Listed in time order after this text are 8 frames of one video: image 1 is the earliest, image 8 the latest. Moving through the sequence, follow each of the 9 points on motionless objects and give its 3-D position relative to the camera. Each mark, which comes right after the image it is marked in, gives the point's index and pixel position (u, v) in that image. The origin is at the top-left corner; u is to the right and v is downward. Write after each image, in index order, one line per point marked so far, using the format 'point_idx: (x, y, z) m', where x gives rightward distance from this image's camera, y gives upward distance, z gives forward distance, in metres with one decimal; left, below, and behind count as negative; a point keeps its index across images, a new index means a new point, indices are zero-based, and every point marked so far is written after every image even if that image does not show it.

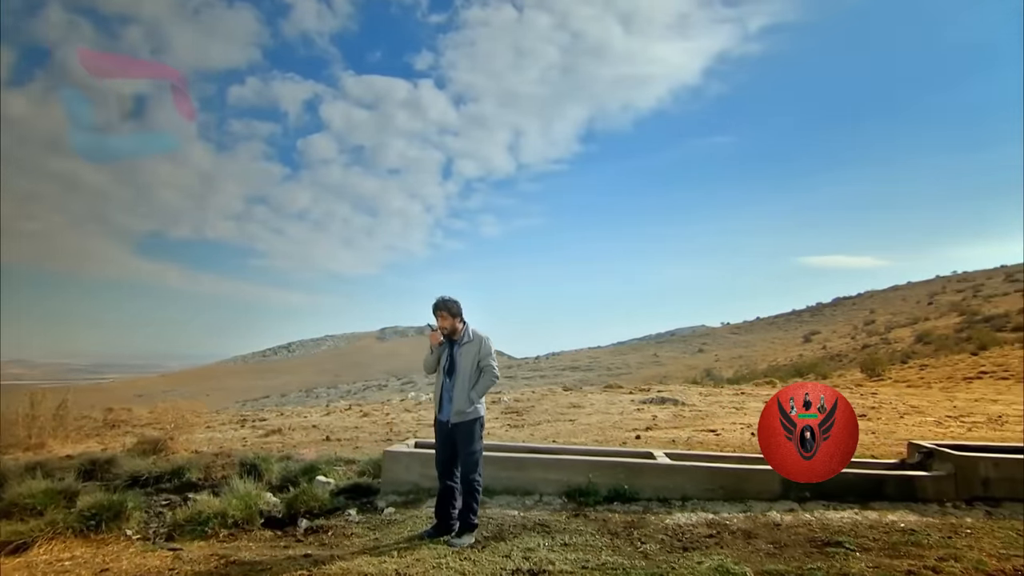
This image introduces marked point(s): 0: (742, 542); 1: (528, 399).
0: (+2.0, -2.2, +5.8) m
1: (+0.5, -3.2, +19.3) m
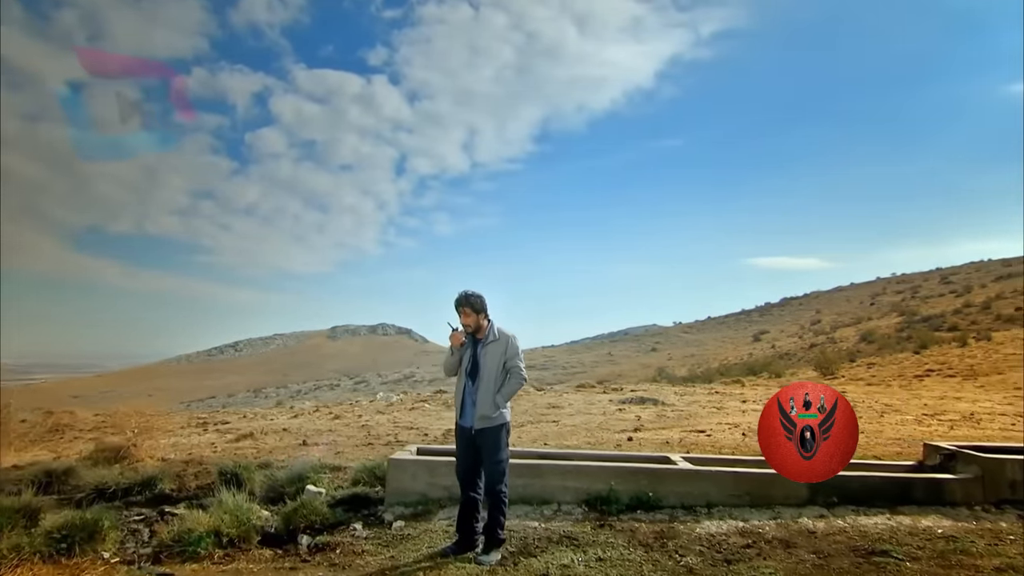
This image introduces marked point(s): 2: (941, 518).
0: (+2.2, -2.2, +5.5) m
1: (-0.2, -3.2, +18.8) m
2: (+3.9, -2.1, +6.1) m
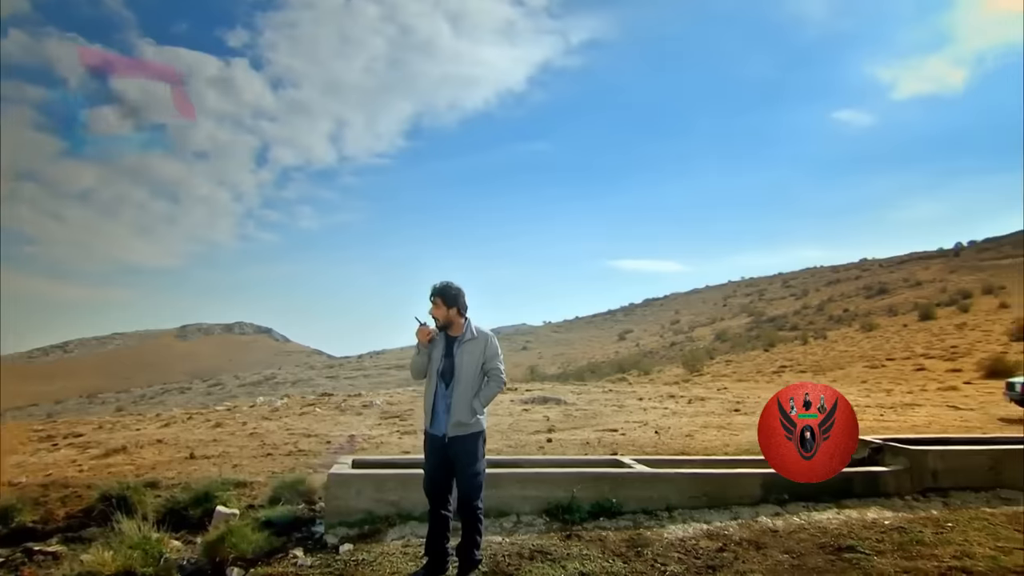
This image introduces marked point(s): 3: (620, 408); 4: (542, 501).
0: (+2.0, -2.2, +5.5) m
1: (-3.0, -3.1, +18.1) m
2: (+3.5, -2.1, +6.4) m
3: (+2.5, -2.8, +15.7) m
4: (+0.3, -2.0, +6.3) m
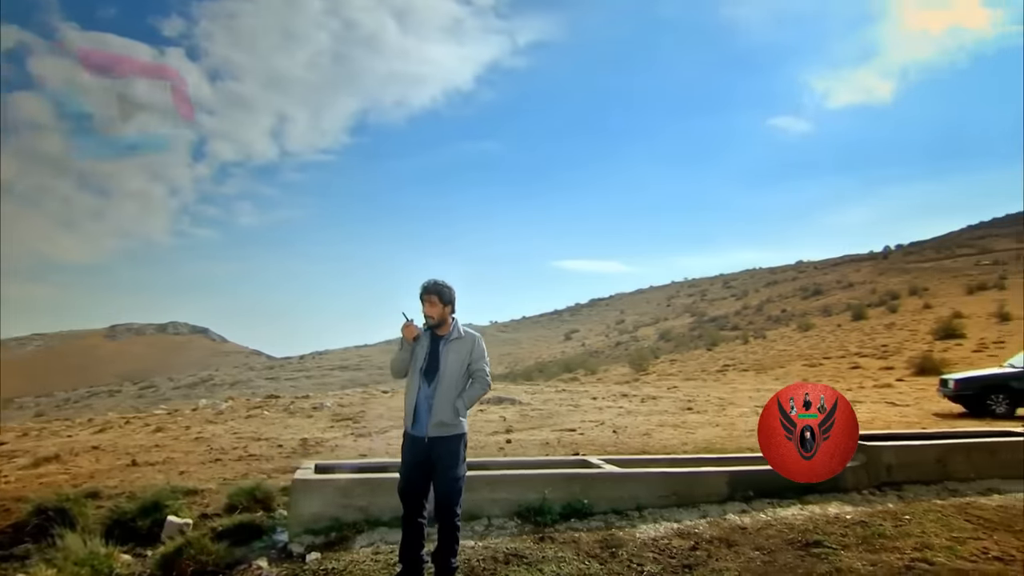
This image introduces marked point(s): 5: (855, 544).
0: (+1.8, -2.2, +5.6) m
1: (-4.2, -3.1, +17.7) m
2: (+3.2, -2.1, +6.5) m
3: (+1.5, -2.8, +15.8) m
4: (0.0, -2.0, +6.2) m
5: (+2.8, -2.1, +5.6) m
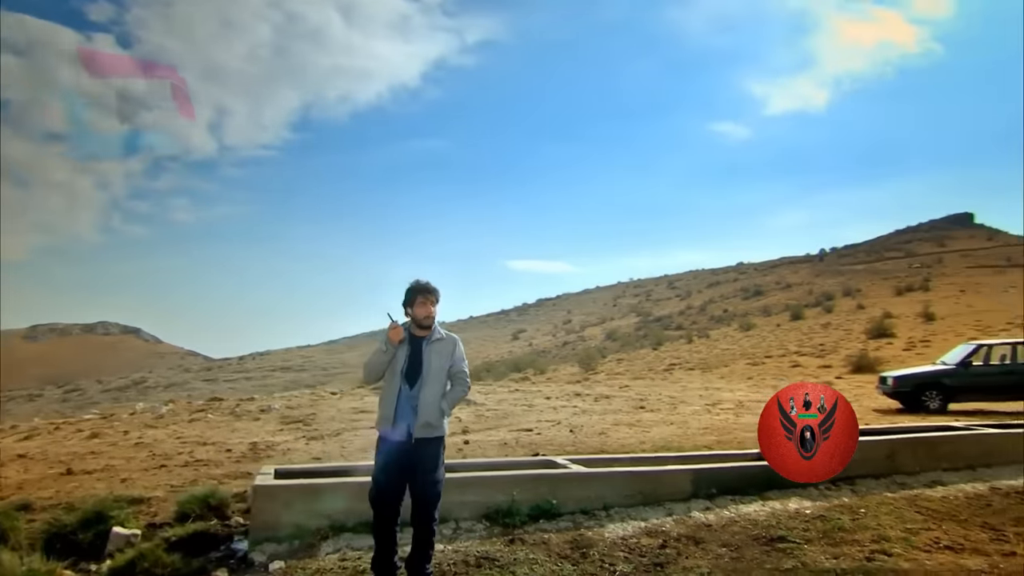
0: (+1.5, -2.2, +5.6) m
1: (-5.4, -3.1, +17.2) m
2: (+2.9, -2.1, +6.7) m
3: (+0.4, -2.8, +15.8) m
4: (-0.3, -2.0, +6.2) m
5: (+2.6, -2.1, +5.7) m
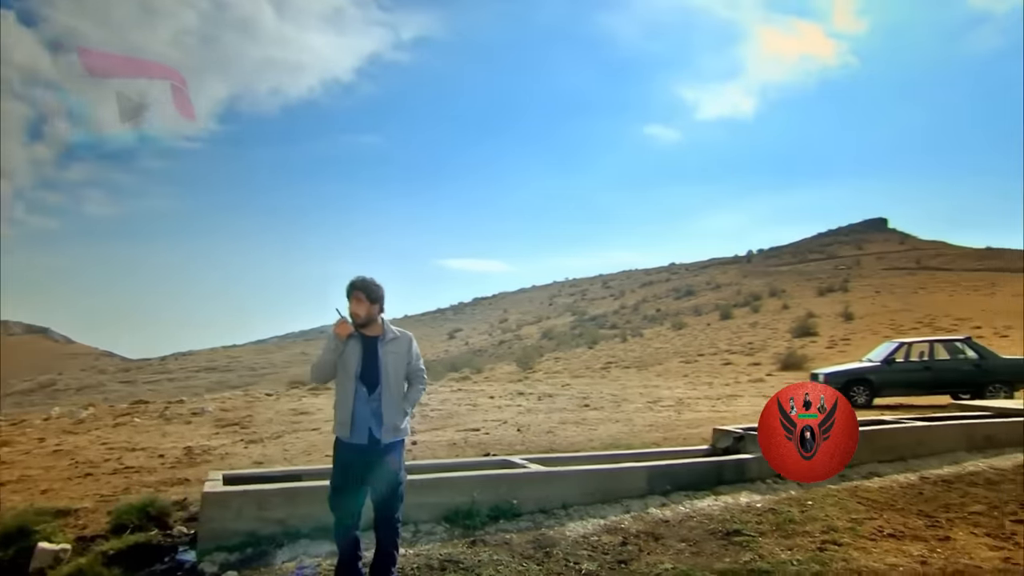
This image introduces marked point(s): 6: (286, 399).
0: (+1.2, -2.2, +5.7) m
1: (-6.8, -3.0, +16.6) m
2: (+2.5, -2.1, +6.9) m
3: (-0.9, -2.8, +15.7) m
4: (-0.6, -2.0, +6.0) m
5: (+2.3, -2.1, +5.9) m
6: (-6.3, -3.1, +18.9) m
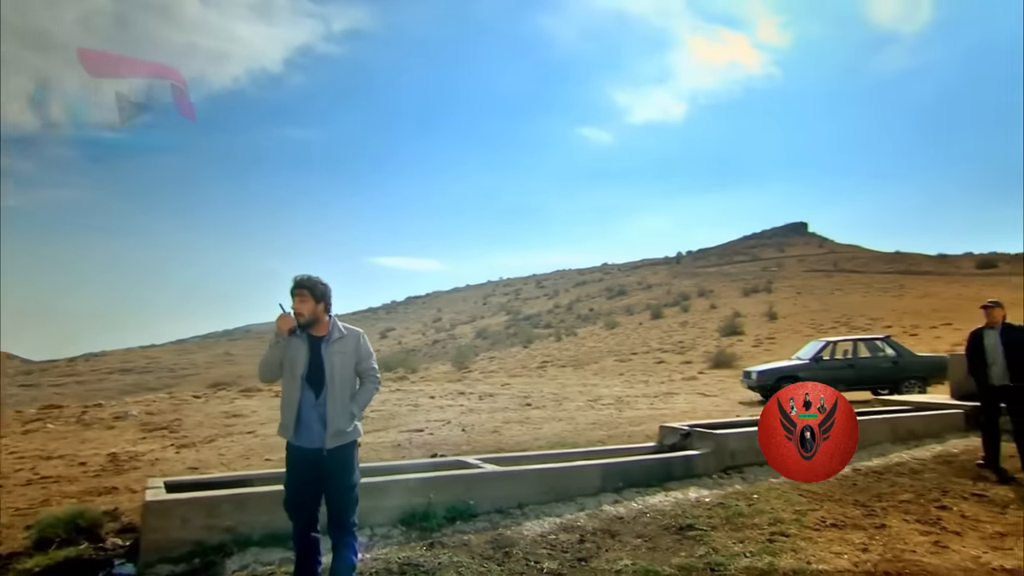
0: (+0.9, -2.2, +5.8) m
1: (-8.3, -2.9, +15.8) m
2: (+2.0, -2.1, +7.1) m
3: (-2.3, -2.7, +15.5) m
4: (-1.0, -2.0, +5.9) m
5: (+1.9, -2.1, +6.0) m
6: (-8.0, -3.0, +18.1) m
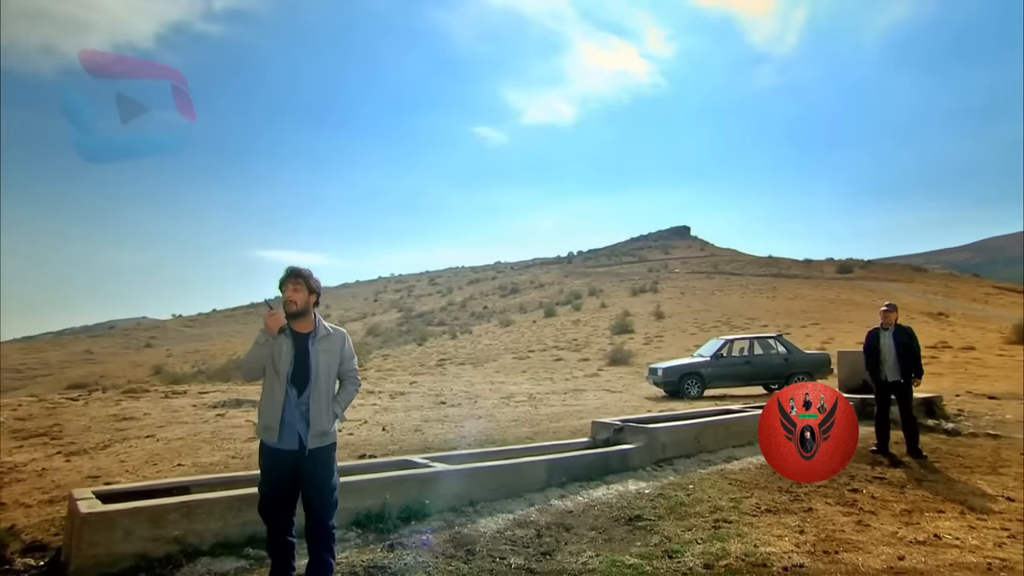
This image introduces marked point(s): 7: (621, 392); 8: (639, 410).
0: (+0.5, -2.2, +5.9) m
1: (-10.2, -2.7, +14.3) m
2: (+1.4, -2.1, +7.4) m
3: (-4.2, -2.6, +15.0) m
4: (-1.4, -1.9, +5.8) m
5: (+1.5, -2.1, +6.3) m
6: (-10.3, -2.9, +16.7) m
7: (+2.8, -2.7, +17.2) m
8: (+2.6, -2.6, +14.2) m
